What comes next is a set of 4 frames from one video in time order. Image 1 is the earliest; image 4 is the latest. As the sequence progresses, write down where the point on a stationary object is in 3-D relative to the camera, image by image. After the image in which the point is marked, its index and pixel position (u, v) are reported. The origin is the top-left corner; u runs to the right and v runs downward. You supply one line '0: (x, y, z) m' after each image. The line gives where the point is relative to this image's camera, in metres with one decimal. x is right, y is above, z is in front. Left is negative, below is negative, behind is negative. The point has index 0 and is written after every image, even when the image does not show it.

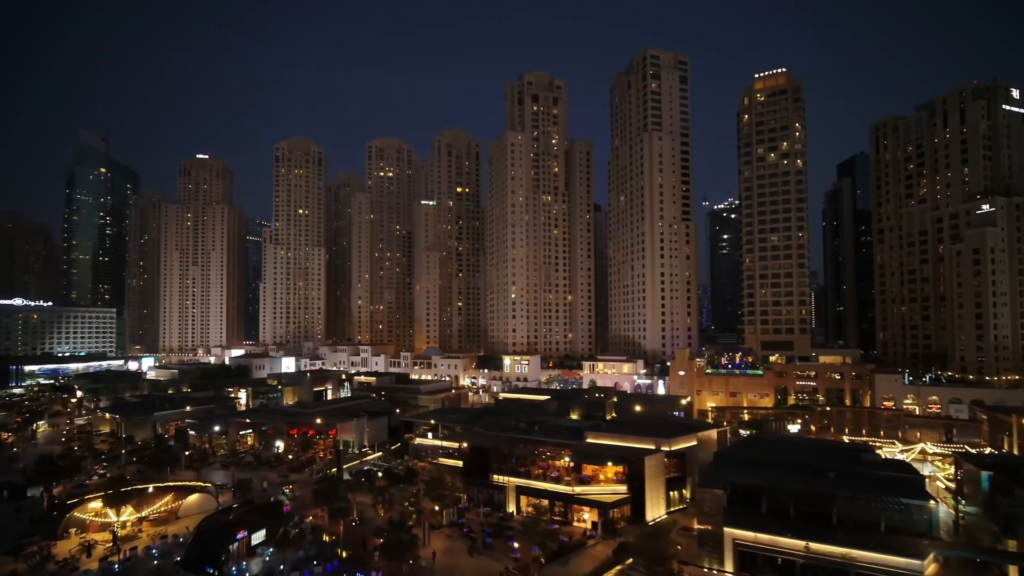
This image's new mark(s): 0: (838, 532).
0: (+11.1, -8.3, +19.9) m
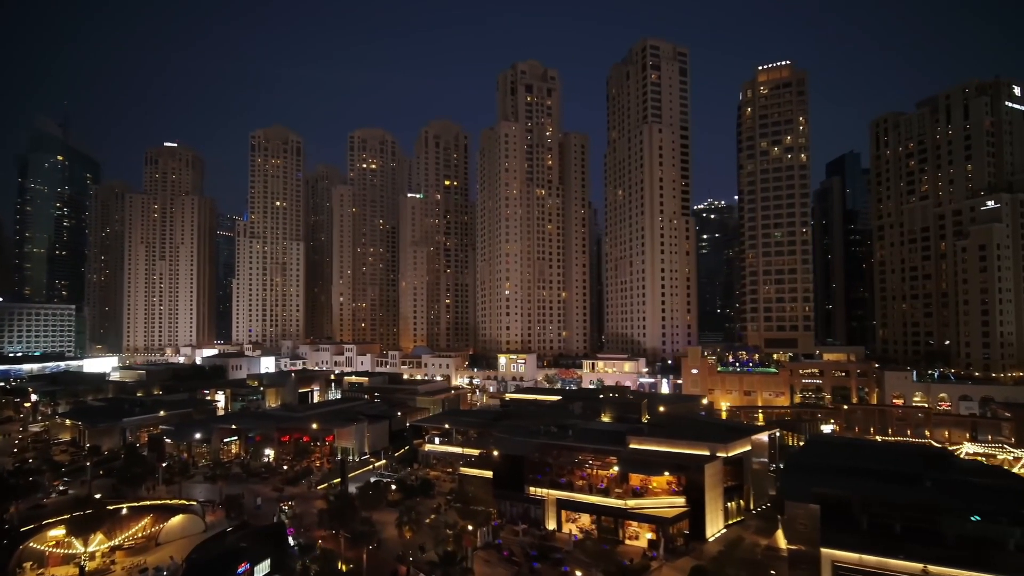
0: (+13.3, -7.9, +17.5) m
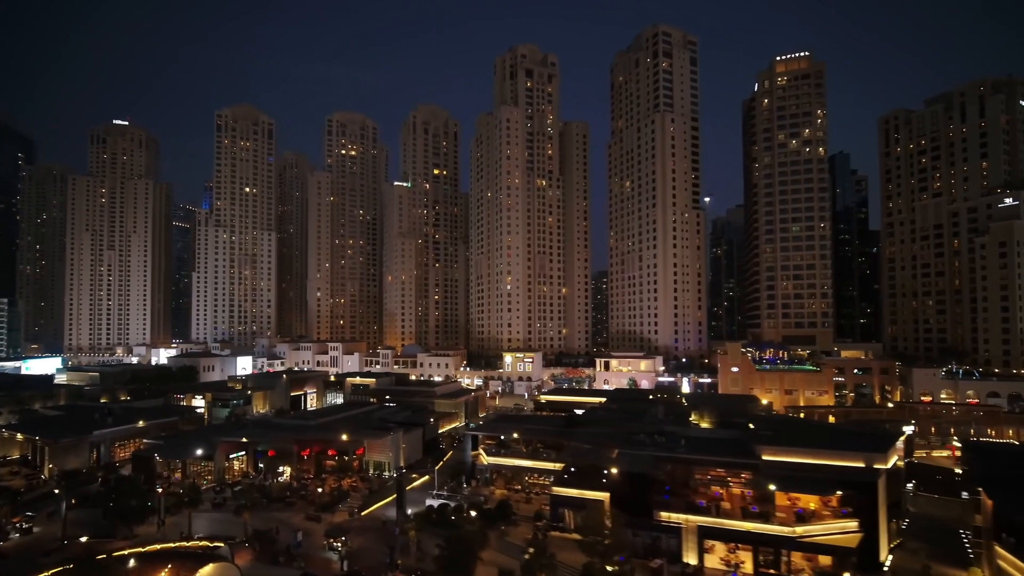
0: (+18.6, -7.4, +14.2) m
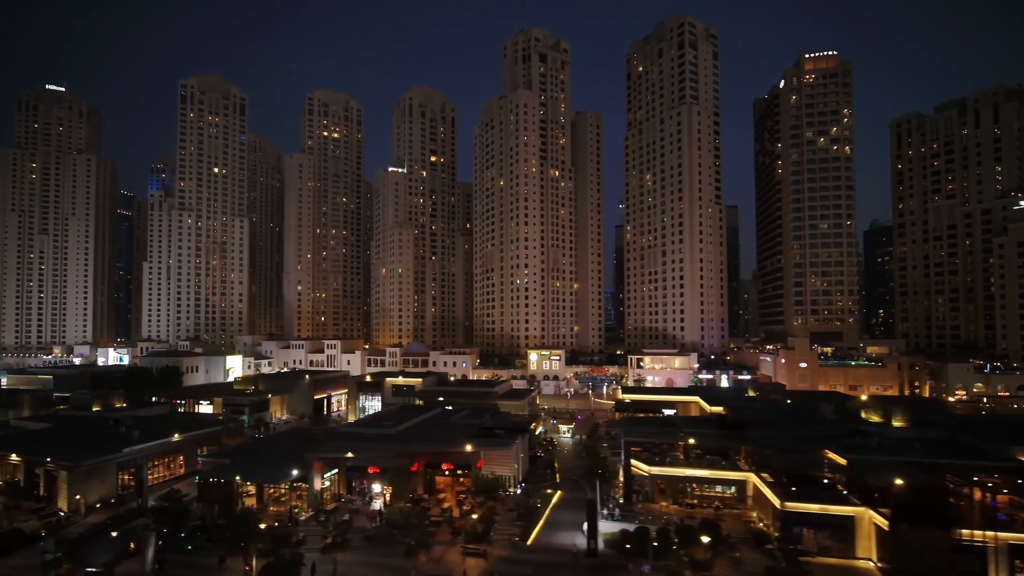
0: (+28.1, -6.9, +13.0) m
